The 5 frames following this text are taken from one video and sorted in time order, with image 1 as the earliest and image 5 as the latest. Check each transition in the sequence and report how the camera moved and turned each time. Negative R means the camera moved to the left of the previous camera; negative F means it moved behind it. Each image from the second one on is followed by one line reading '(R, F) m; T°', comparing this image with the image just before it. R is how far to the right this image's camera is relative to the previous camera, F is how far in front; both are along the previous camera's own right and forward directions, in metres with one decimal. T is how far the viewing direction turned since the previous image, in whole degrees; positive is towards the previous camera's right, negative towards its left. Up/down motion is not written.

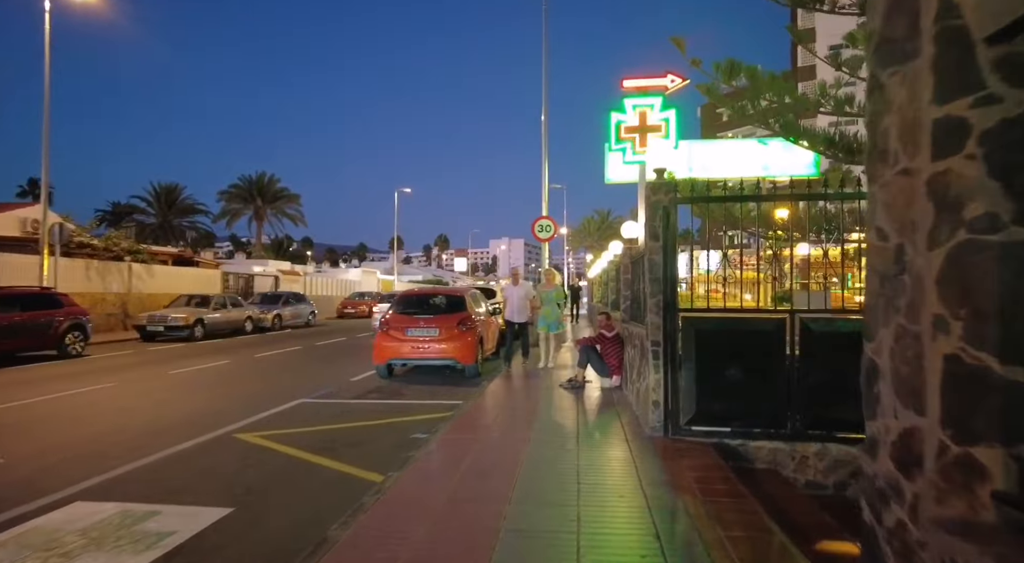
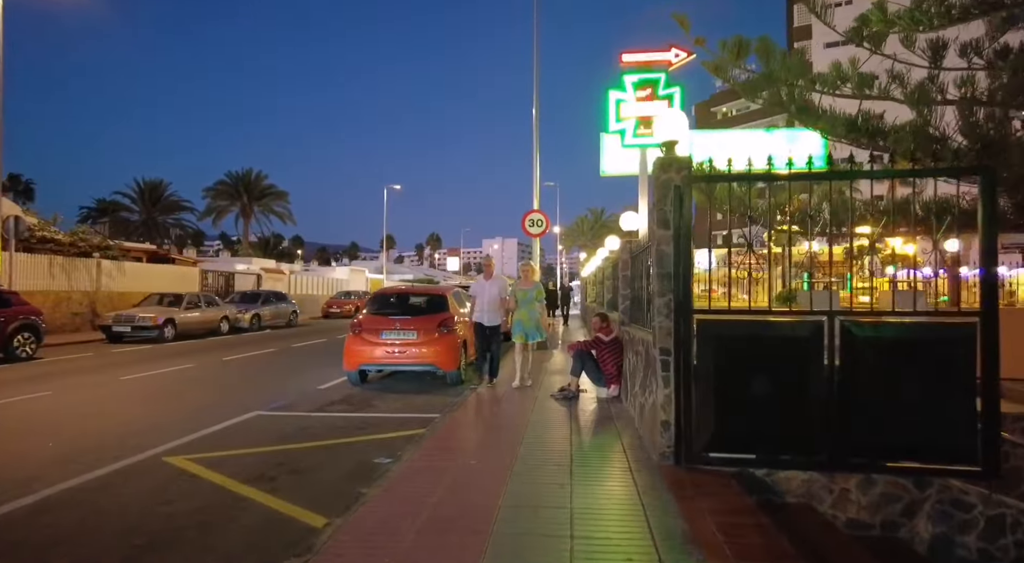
(+0.1, +1.1) m; +1°
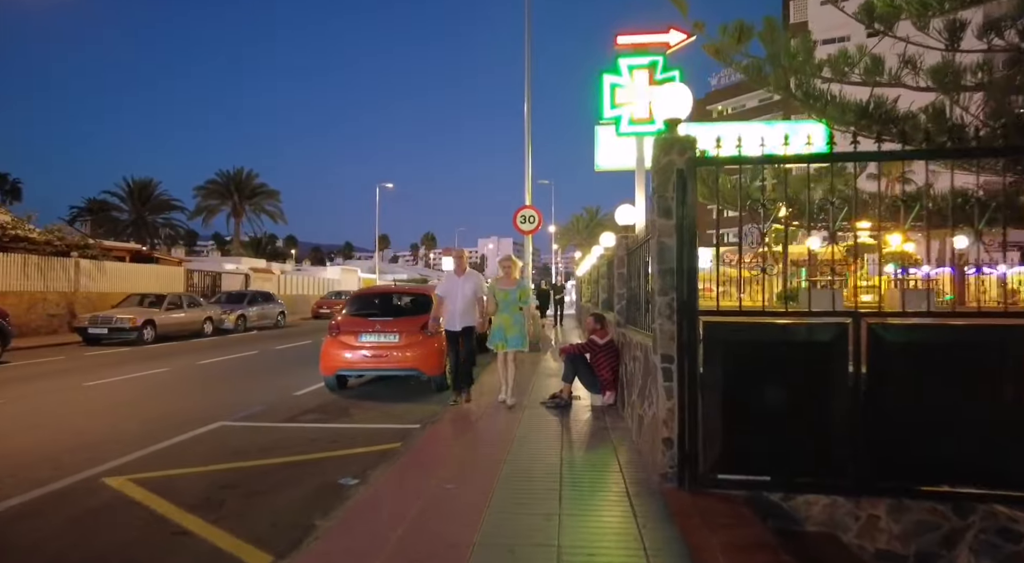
(+0.1, +0.6) m; 0°
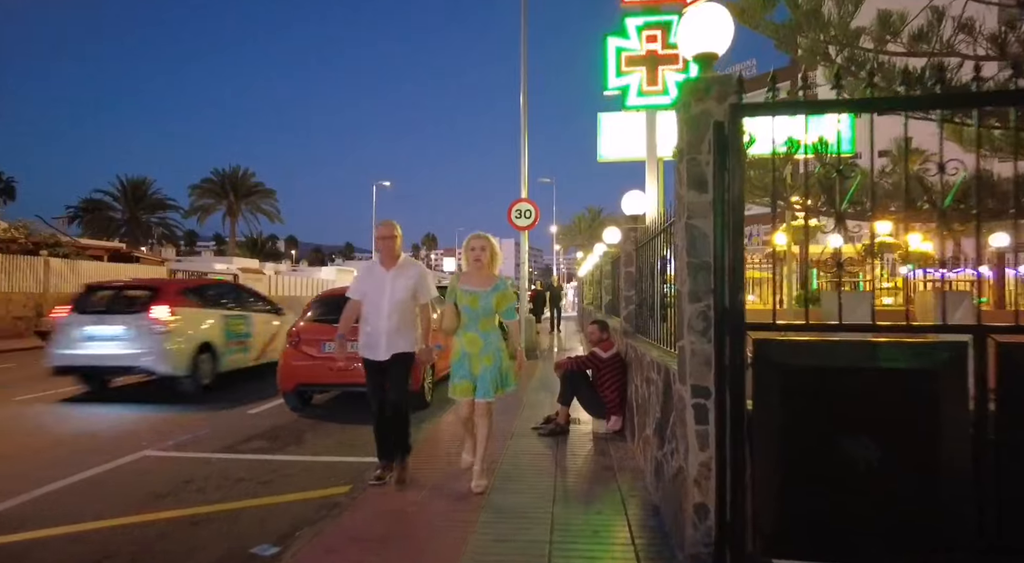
(+0.2, +1.3) m; 0°
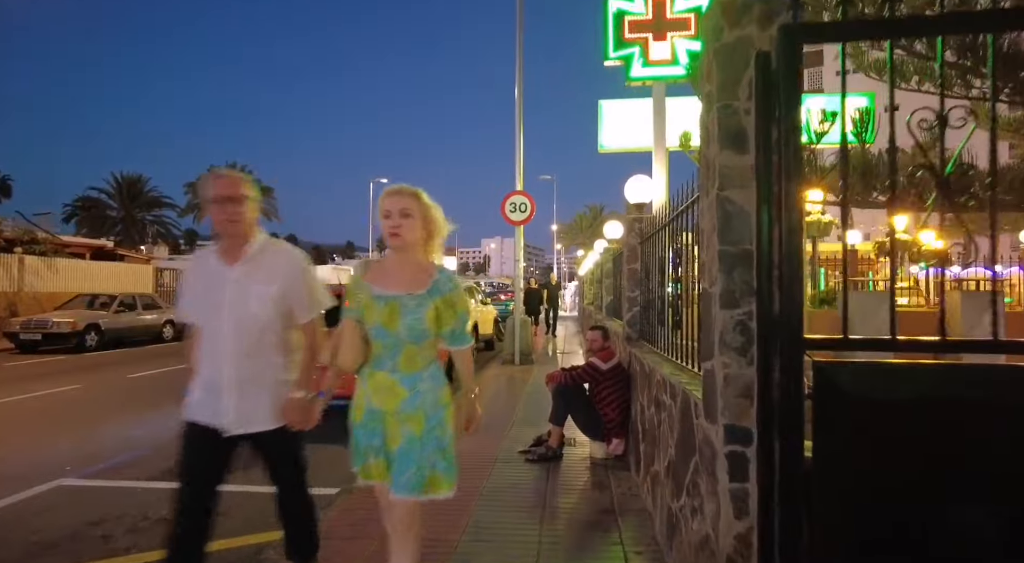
(+0.2, +0.9) m; 0°
